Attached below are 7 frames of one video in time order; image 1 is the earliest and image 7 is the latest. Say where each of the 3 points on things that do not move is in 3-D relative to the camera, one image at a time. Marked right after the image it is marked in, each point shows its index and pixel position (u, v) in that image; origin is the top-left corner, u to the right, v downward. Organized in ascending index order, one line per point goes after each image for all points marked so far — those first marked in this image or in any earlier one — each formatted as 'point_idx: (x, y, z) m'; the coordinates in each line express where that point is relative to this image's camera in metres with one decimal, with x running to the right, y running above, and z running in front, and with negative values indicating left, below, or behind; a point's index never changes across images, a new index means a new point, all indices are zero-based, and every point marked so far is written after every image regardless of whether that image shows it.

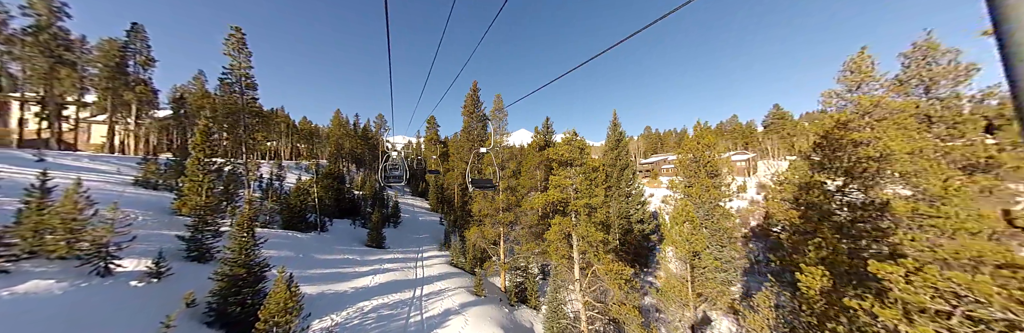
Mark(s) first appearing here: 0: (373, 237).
0: (-11.0, -5.6, +19.0) m
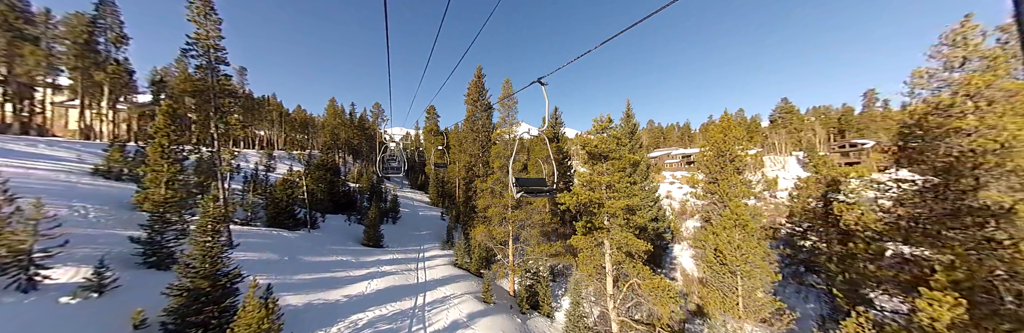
0: (-10.2, -4.9, +17.2) m
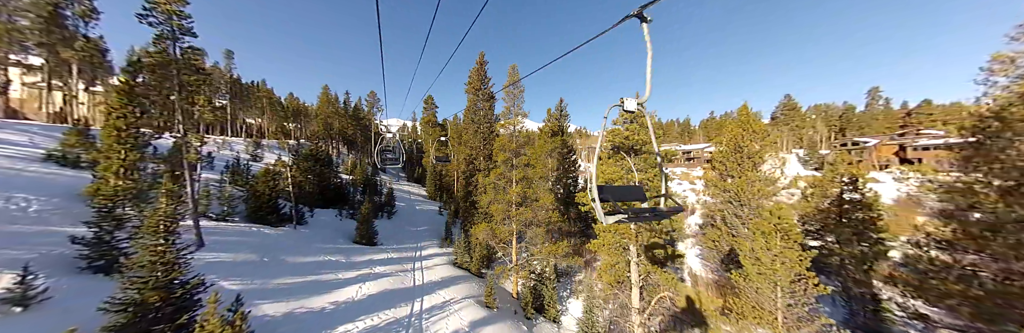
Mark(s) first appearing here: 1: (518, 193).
0: (-9.9, -4.3, +15.9) m
1: (+0.1, -1.7, +15.0) m
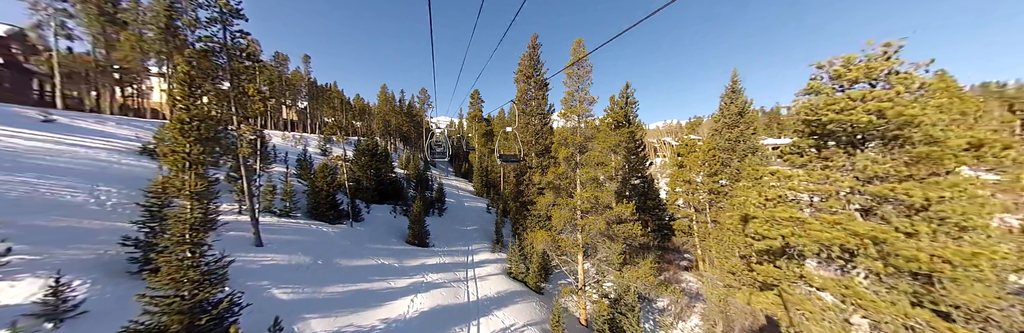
0: (-6.1, -4.1, +14.8) m
1: (+3.7, -1.6, +12.2) m
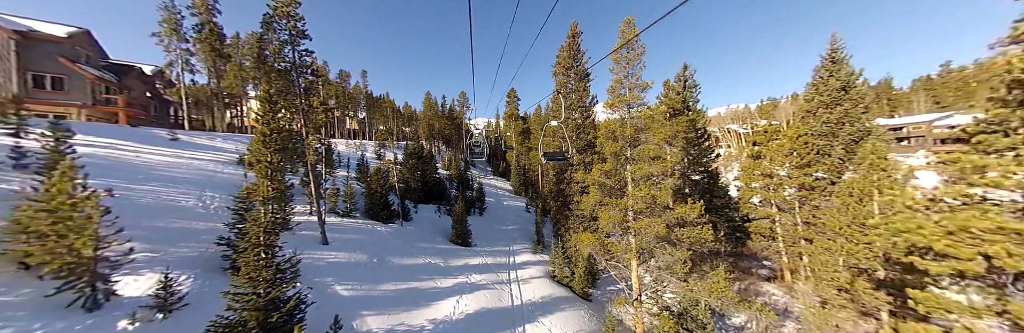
0: (-3.4, -4.1, +15.0) m
1: (+5.7, -1.4, +10.8) m
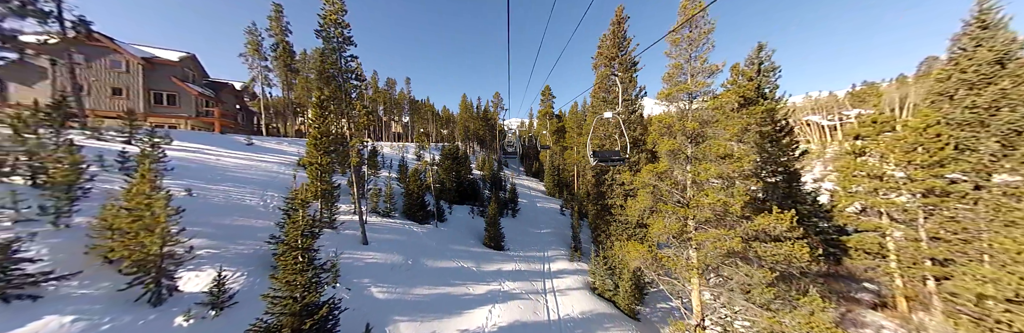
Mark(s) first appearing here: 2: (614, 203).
0: (-1.1, -4.1, +14.6) m
1: (+7.2, -1.4, +9.0) m
2: (+6.6, -2.3, +15.1) m
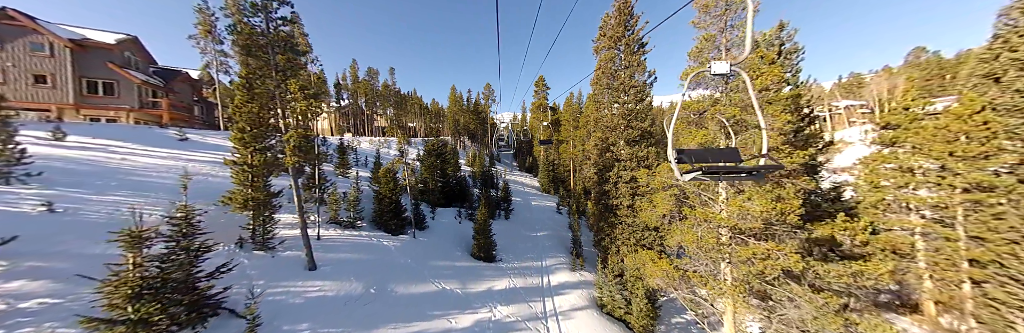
0: (-1.5, -4.0, +12.6) m
1: (+7.0, -1.2, +7.2) m
2: (+6.2, -2.0, +13.3) m
